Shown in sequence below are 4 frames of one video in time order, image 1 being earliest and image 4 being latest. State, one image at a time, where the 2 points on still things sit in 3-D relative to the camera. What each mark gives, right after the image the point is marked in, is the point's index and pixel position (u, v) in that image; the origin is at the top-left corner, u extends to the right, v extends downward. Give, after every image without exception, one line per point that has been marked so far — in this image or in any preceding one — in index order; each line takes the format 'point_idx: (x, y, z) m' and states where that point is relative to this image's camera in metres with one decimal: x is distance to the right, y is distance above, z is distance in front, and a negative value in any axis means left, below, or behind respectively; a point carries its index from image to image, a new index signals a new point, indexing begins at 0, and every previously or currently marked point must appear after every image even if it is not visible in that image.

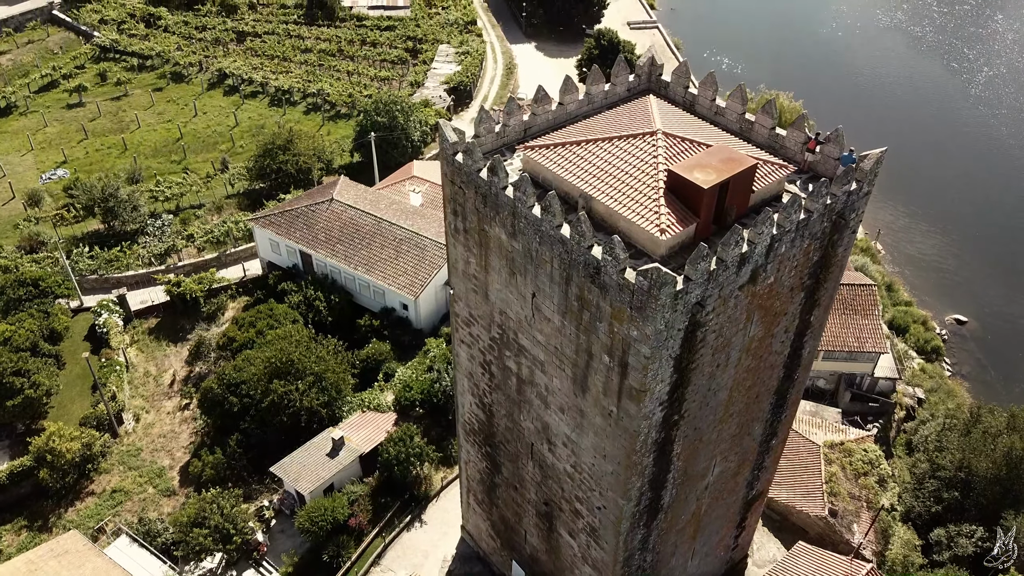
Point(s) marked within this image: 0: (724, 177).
0: (+3.1, +1.6, +11.4) m
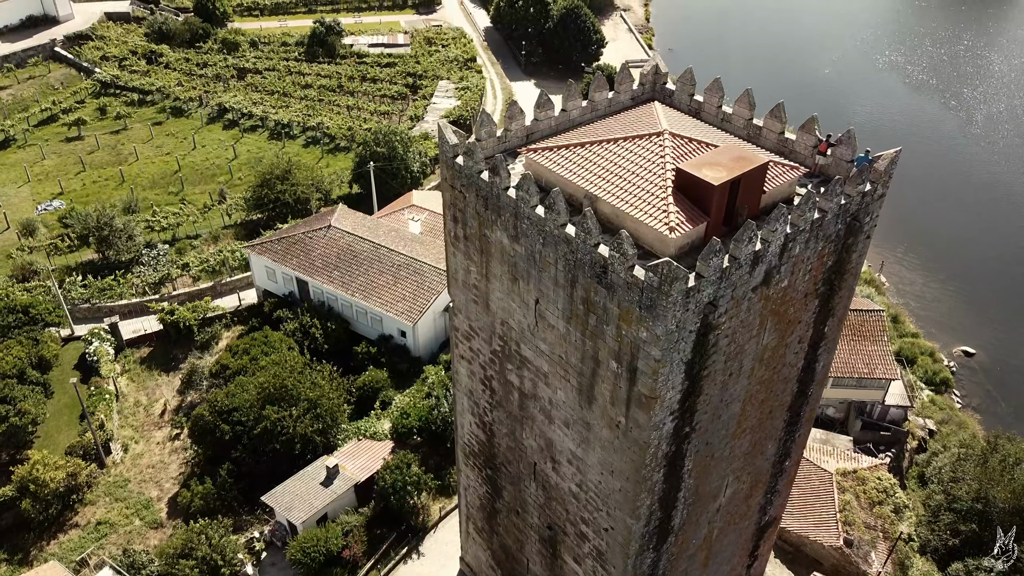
0: (+3.1, +1.6, +10.9) m
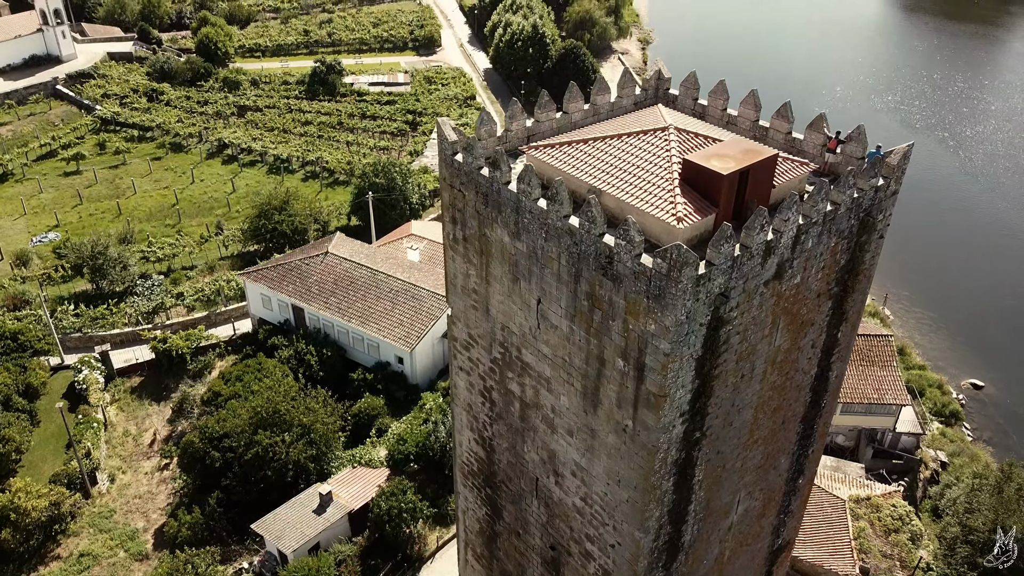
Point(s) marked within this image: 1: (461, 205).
0: (+3.1, +1.7, +10.6) m
1: (-0.8, +1.3, +12.6) m
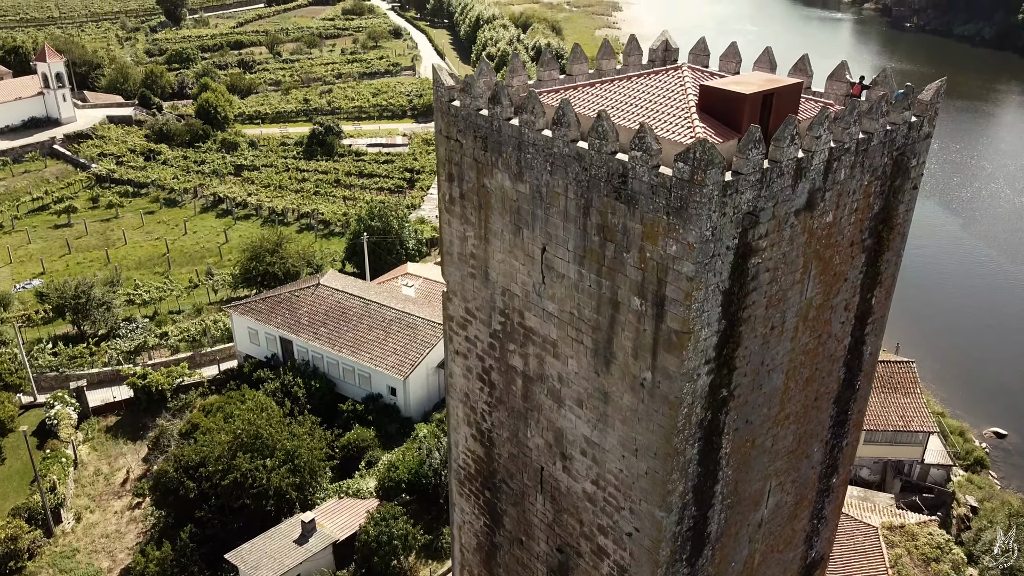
0: (+3.2, +2.5, +9.7) m
1: (-0.8, +2.0, +11.6) m
